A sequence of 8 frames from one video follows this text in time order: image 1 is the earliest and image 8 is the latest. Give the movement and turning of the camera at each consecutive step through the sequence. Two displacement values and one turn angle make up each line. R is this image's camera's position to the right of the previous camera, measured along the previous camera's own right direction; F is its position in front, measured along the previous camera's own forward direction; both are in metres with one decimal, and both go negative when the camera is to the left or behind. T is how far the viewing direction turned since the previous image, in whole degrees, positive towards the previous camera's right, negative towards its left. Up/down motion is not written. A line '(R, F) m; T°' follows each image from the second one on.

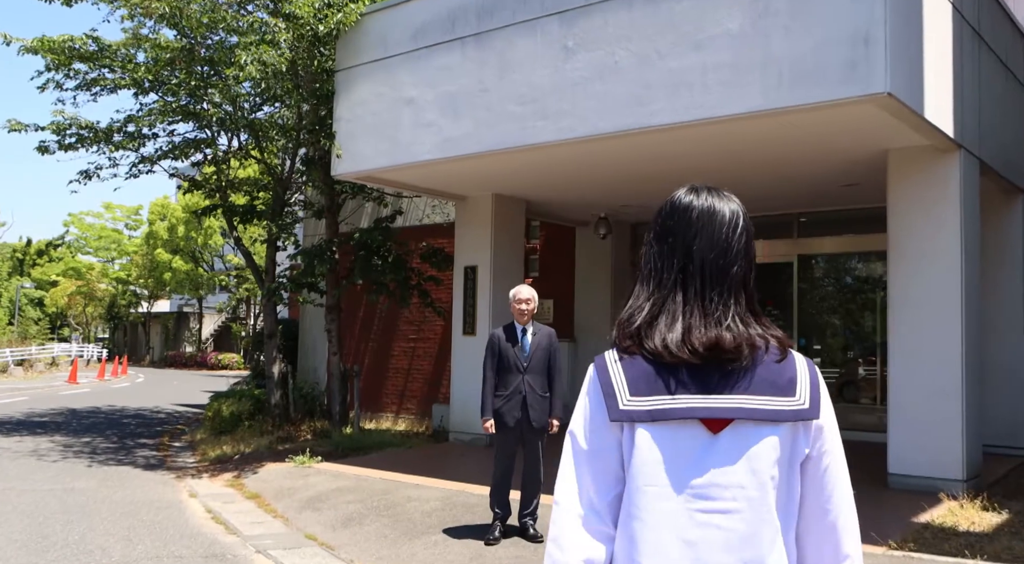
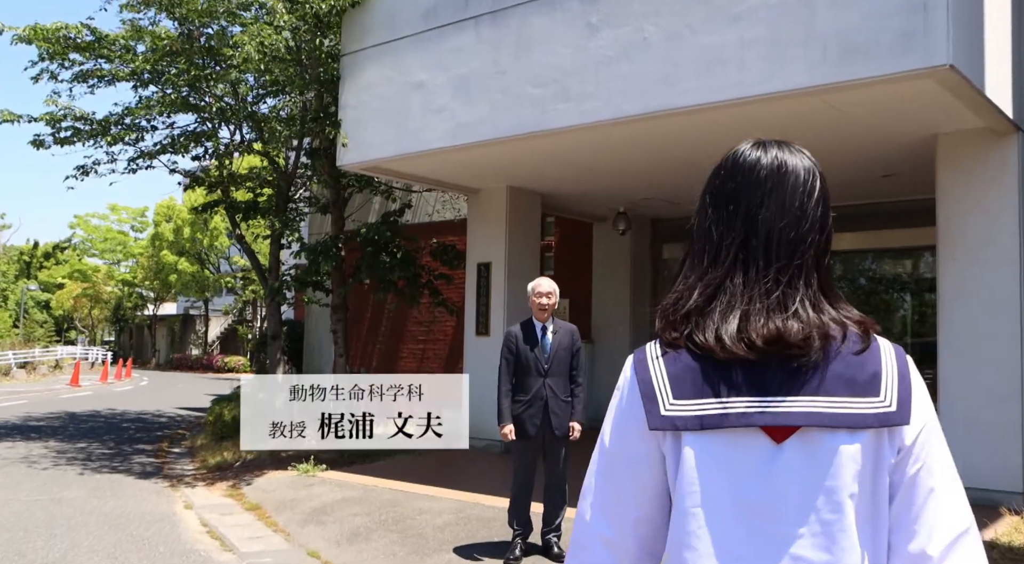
(-0.1, +0.6) m; 0°
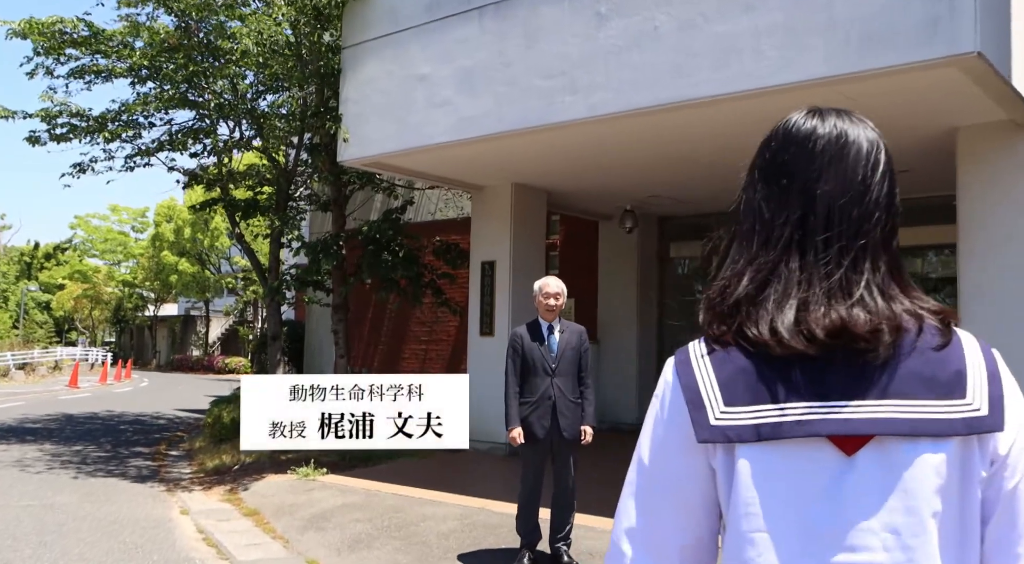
(0.0, +0.3) m; 0°
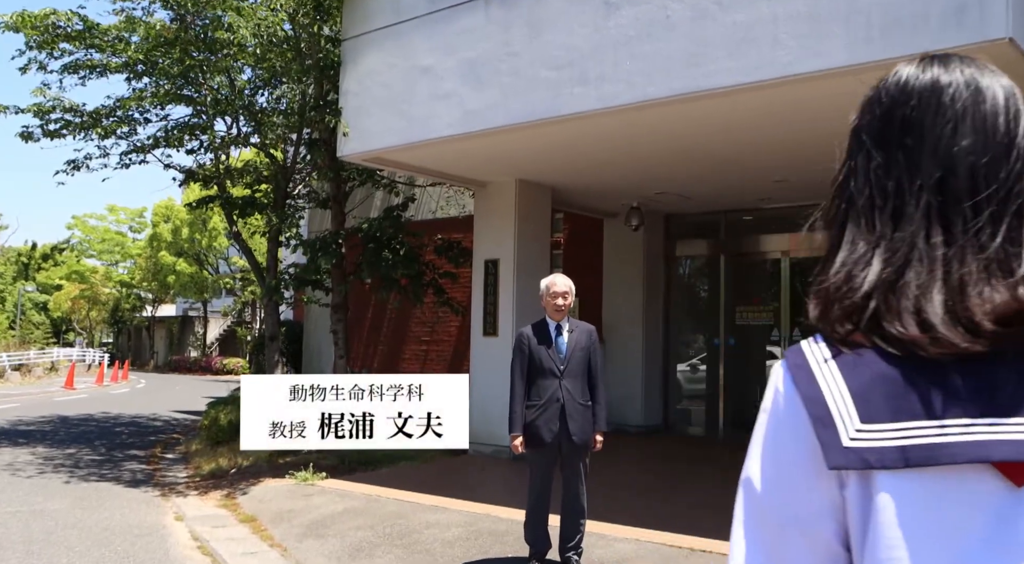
(-0.1, +0.3) m; 0°
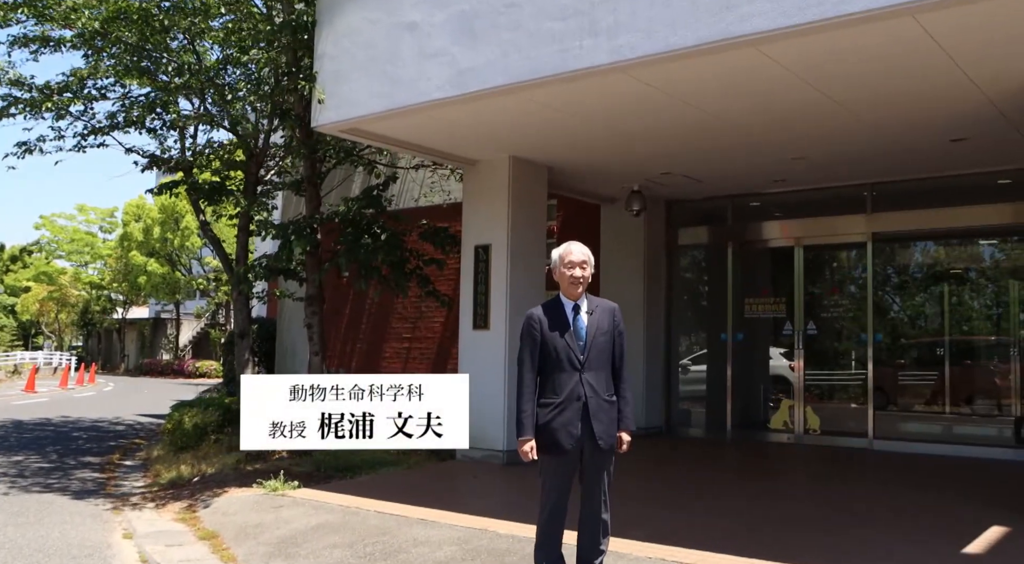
(-0.2, +0.9) m; +1°
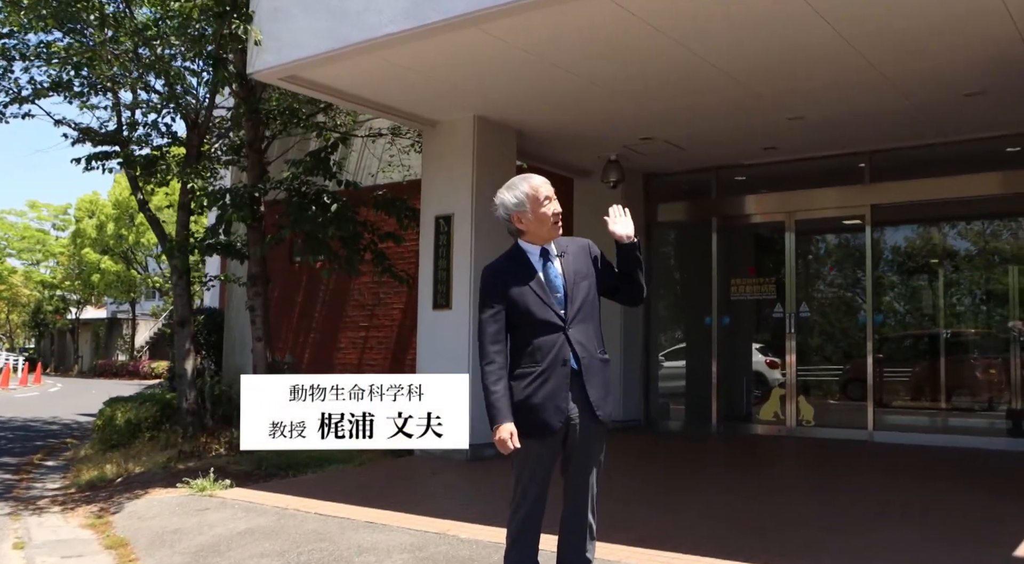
(0.0, +1.0) m; +2°
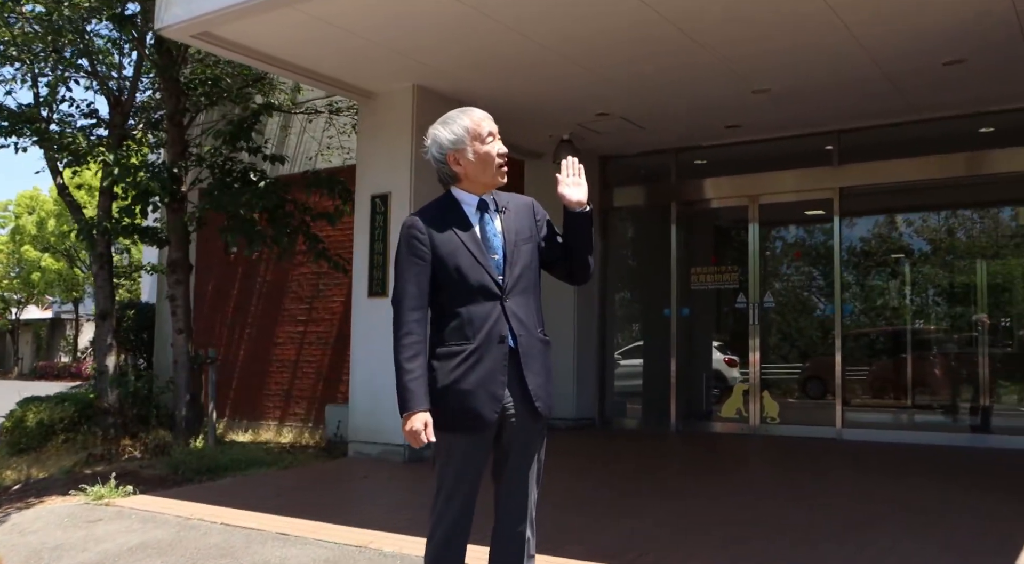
(+0.1, +0.7) m; +3°
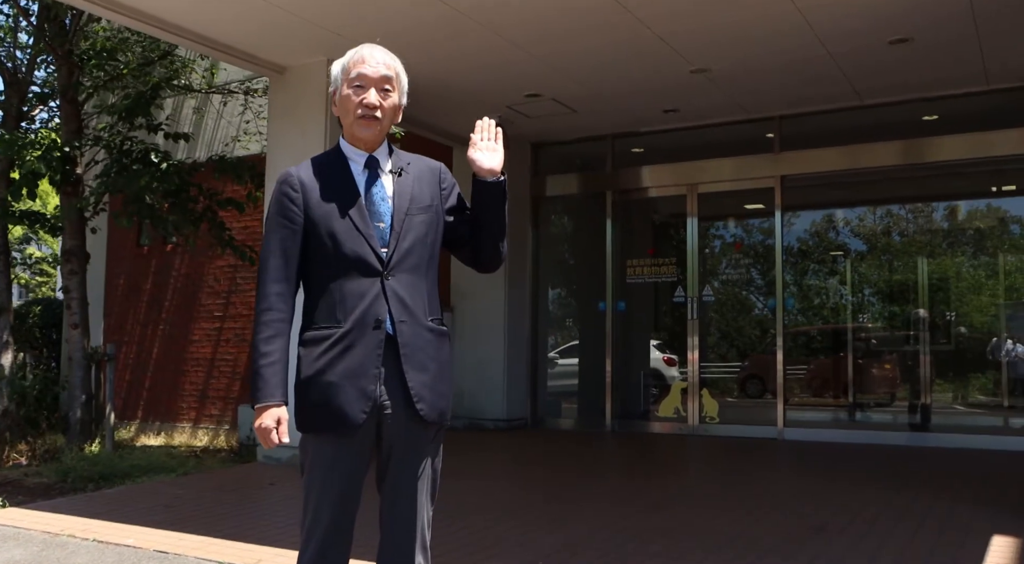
(+0.2, +0.5) m; +4°
